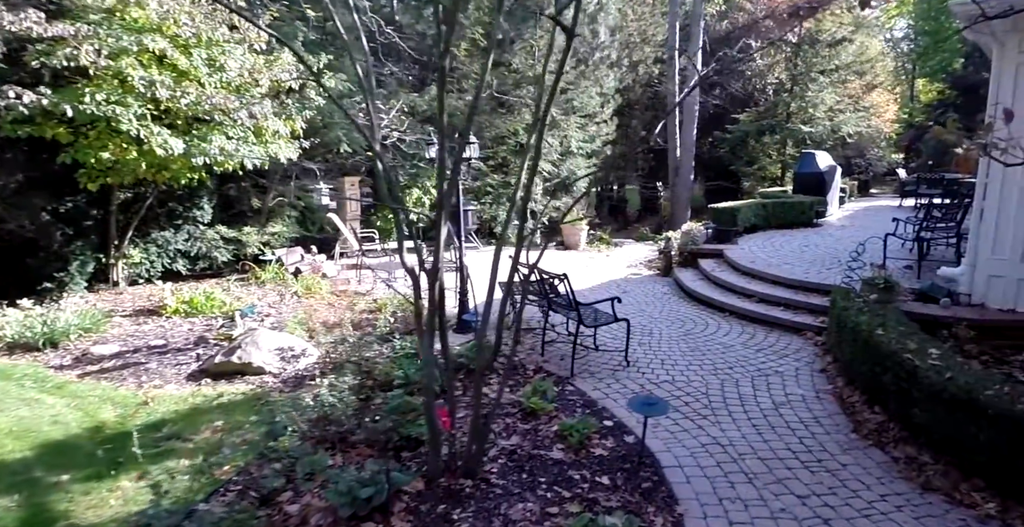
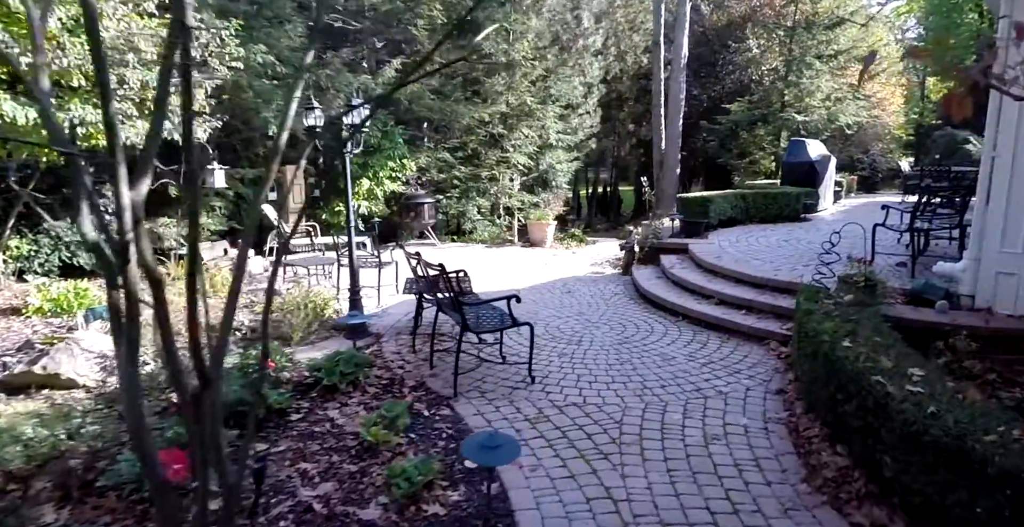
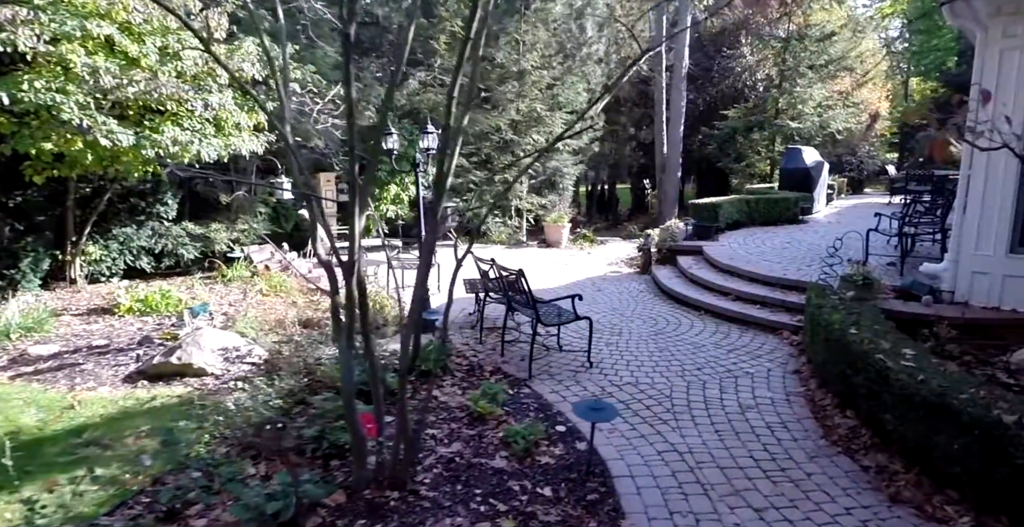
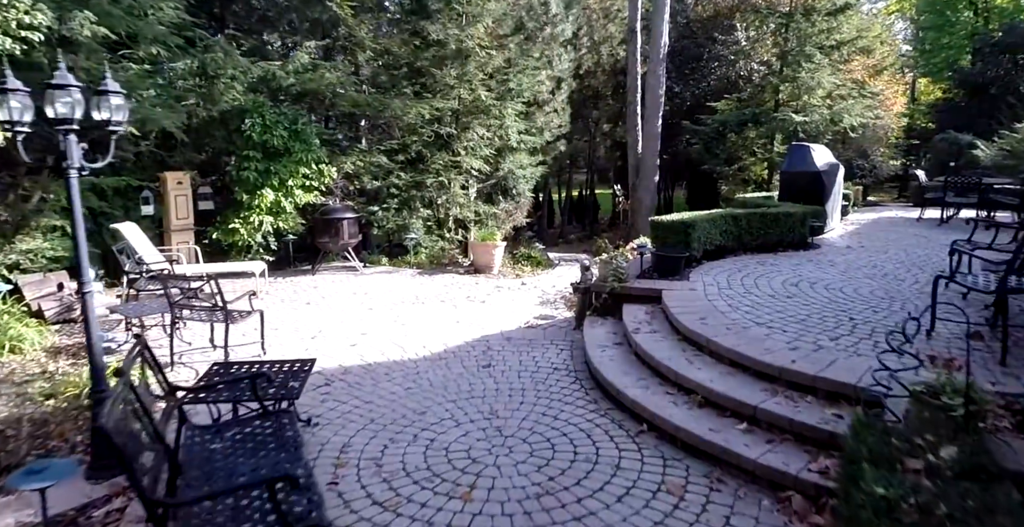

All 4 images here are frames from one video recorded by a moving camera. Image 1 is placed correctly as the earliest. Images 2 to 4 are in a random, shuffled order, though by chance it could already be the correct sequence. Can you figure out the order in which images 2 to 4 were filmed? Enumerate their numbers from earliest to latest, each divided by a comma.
3, 2, 4
